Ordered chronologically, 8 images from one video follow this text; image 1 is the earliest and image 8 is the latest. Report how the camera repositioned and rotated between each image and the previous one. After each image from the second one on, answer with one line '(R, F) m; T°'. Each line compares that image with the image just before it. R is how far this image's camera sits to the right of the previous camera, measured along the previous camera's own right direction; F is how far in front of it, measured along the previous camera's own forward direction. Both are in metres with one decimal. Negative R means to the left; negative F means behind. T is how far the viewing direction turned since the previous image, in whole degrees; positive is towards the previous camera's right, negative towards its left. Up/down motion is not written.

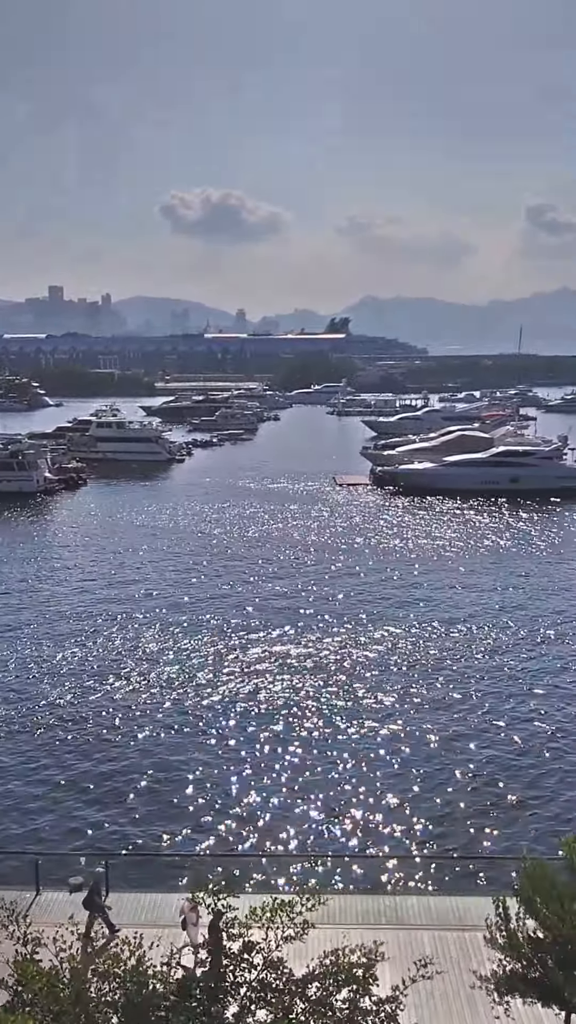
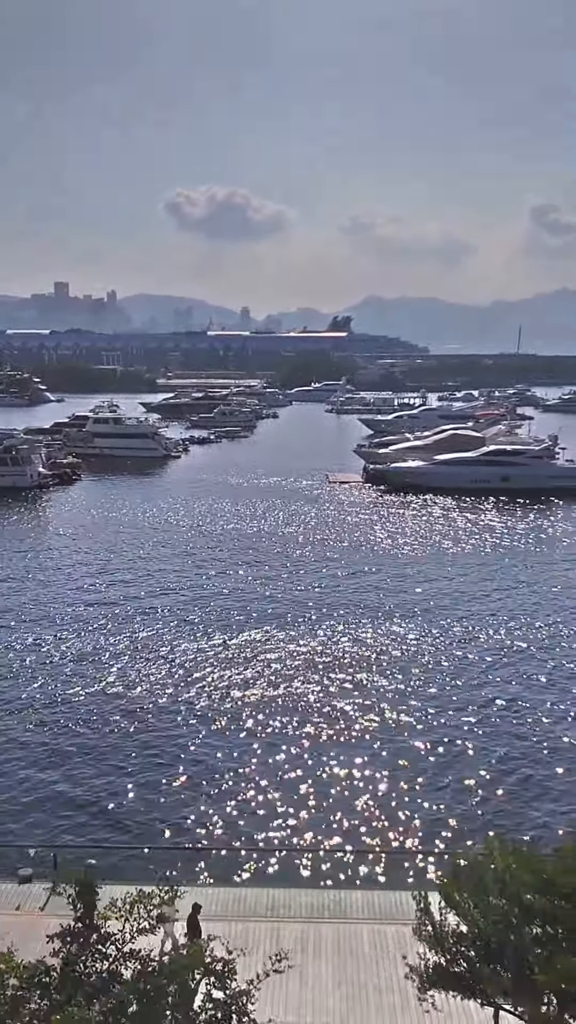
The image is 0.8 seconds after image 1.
(+0.3, 0.0) m; 0°
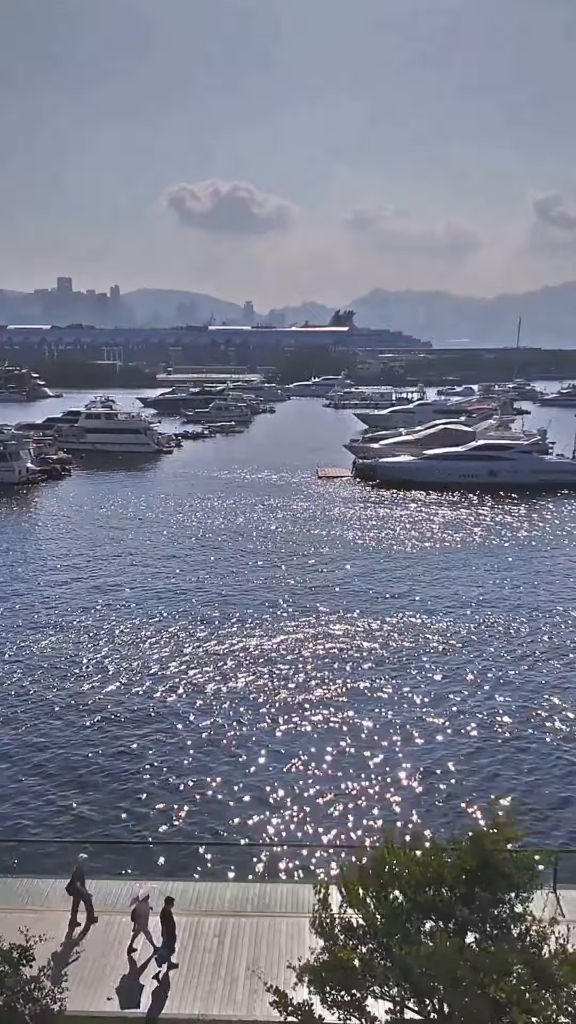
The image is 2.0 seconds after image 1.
(+0.5, 0.0) m; -1°
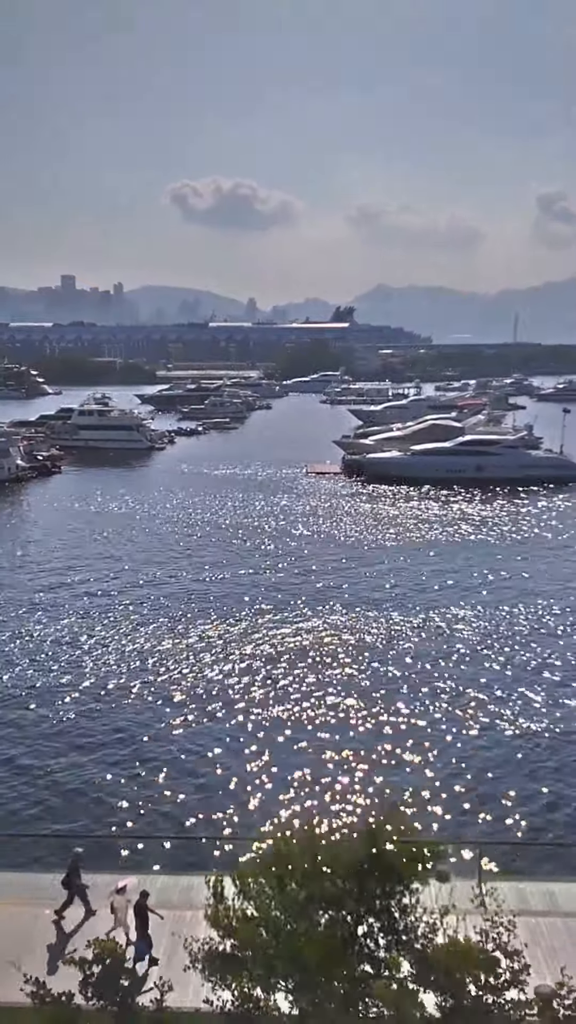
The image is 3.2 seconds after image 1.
(+0.5, -0.2) m; -1°
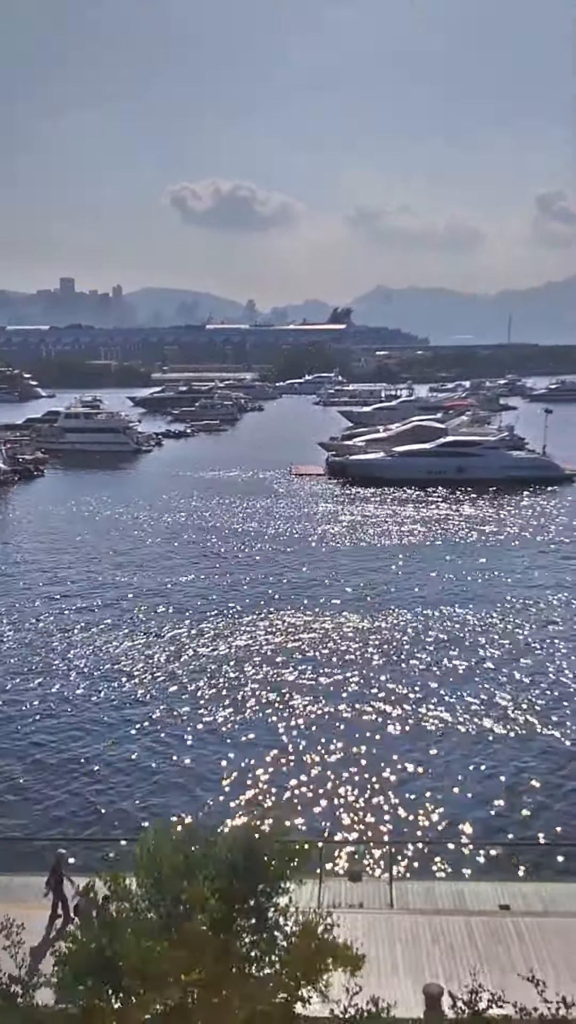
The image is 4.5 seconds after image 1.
(+0.6, -0.1) m; 0°
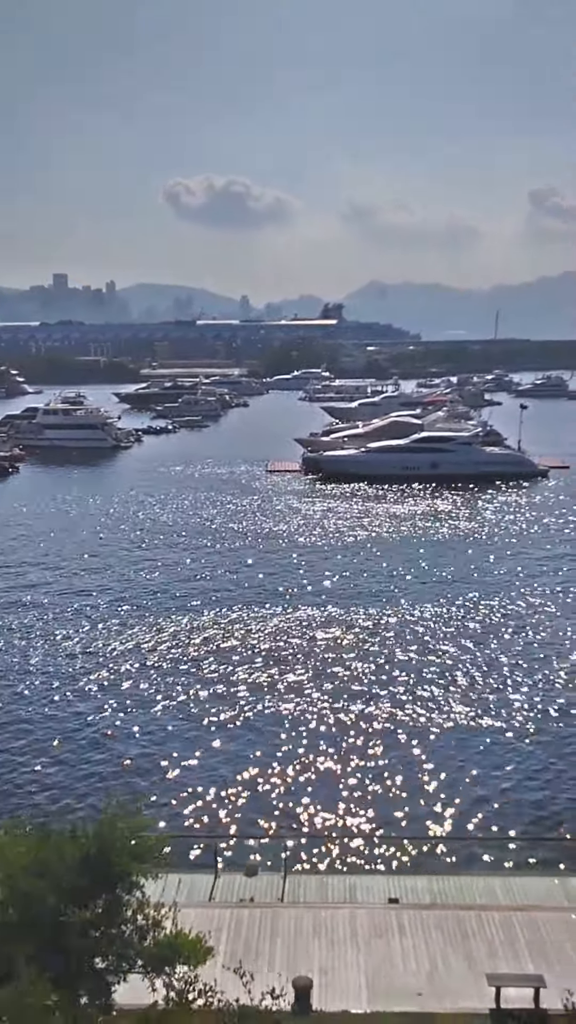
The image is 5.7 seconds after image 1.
(+0.7, 0.0) m; 0°
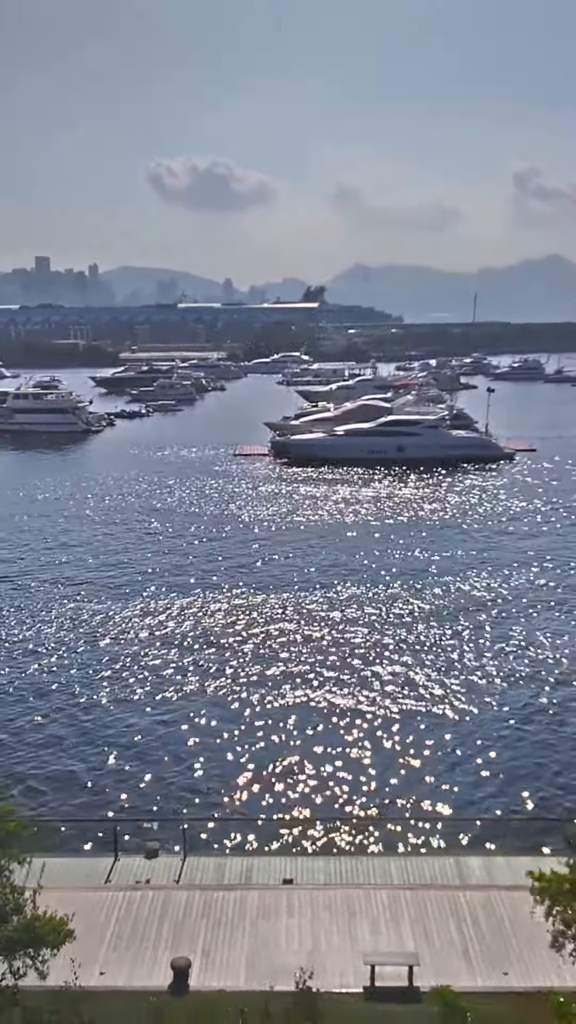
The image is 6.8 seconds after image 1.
(+0.6, 0.0) m; +1°
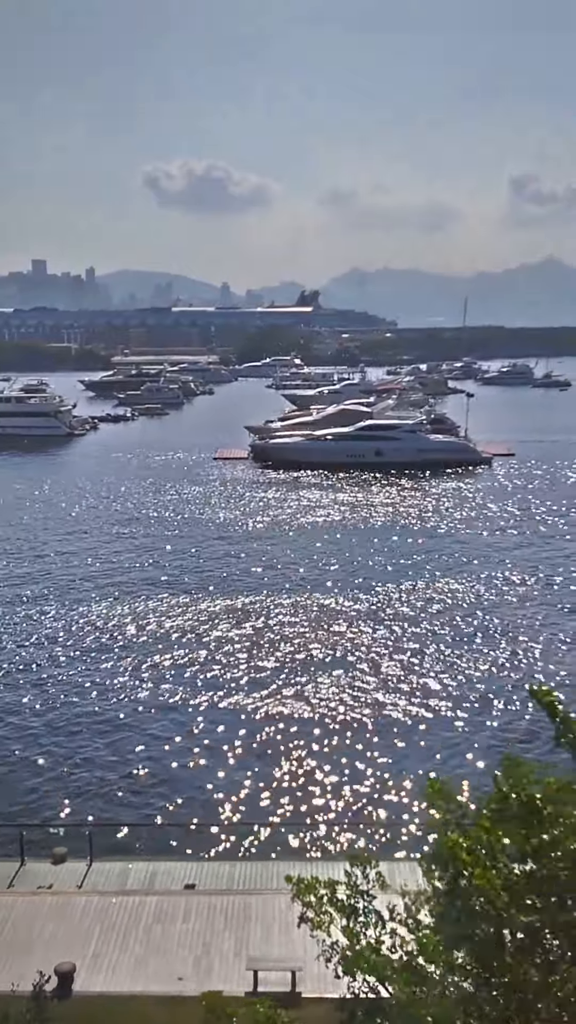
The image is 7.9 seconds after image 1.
(+0.6, 0.0) m; 0°
